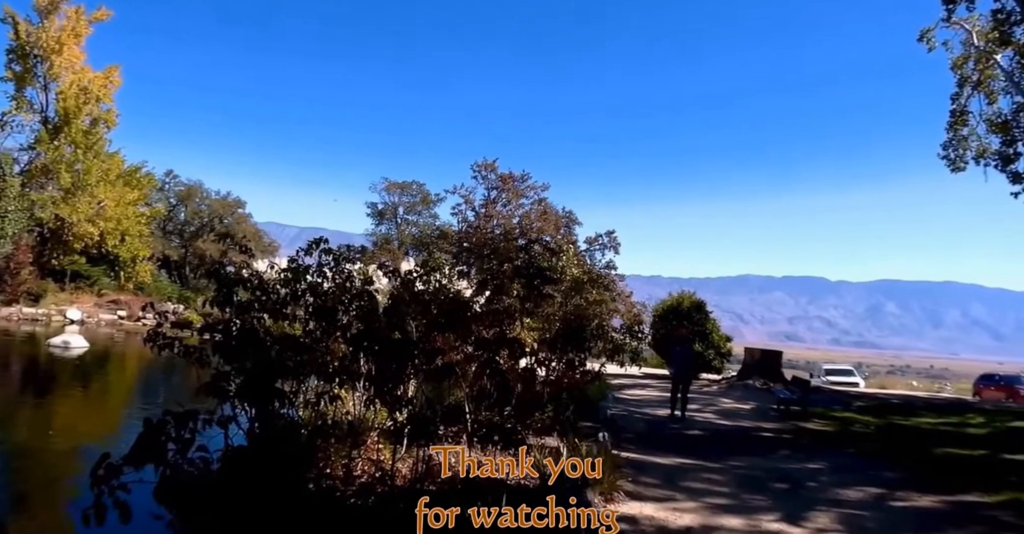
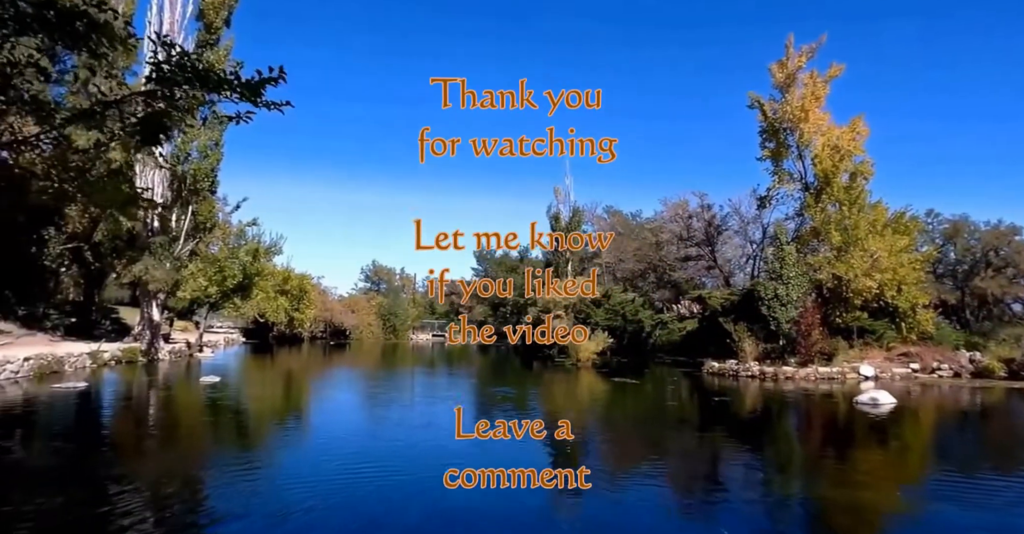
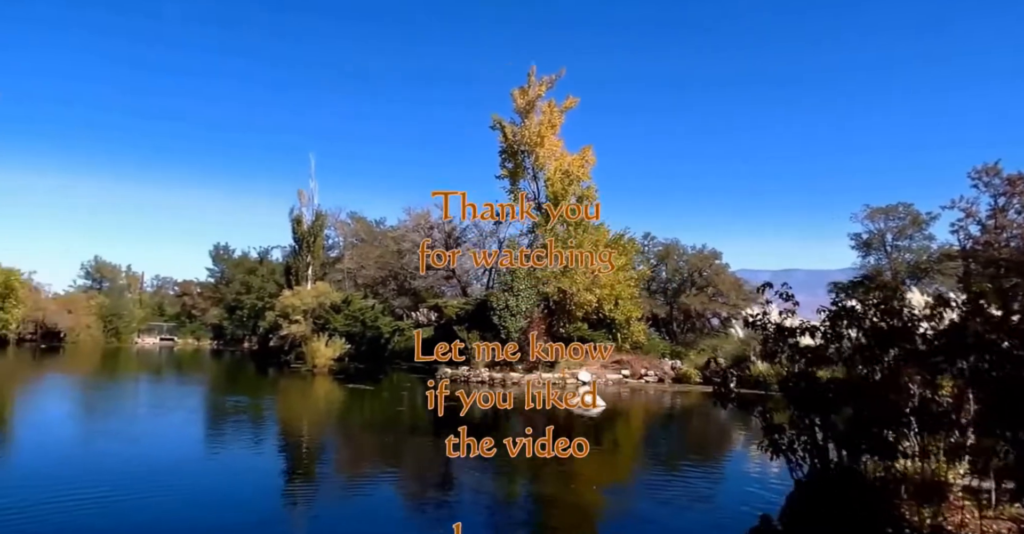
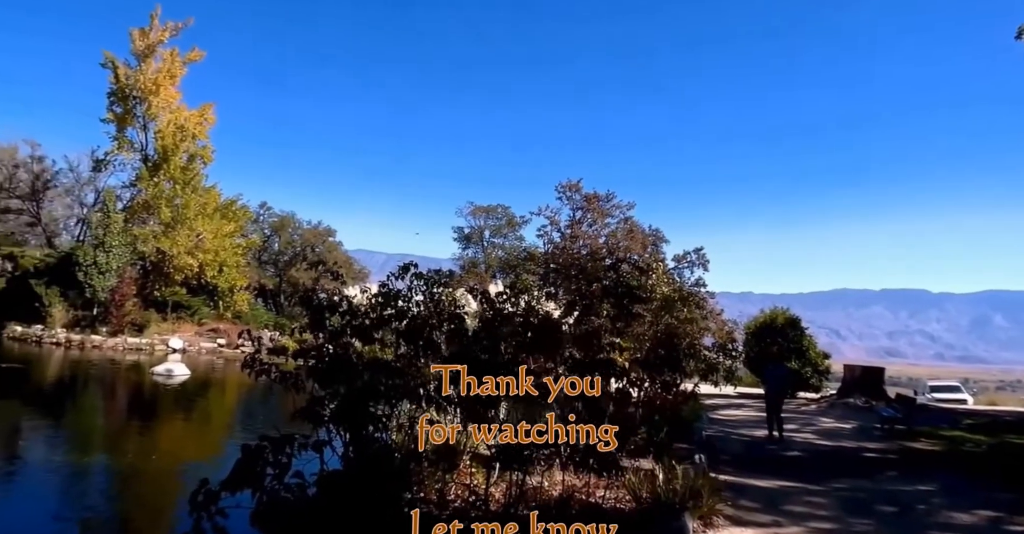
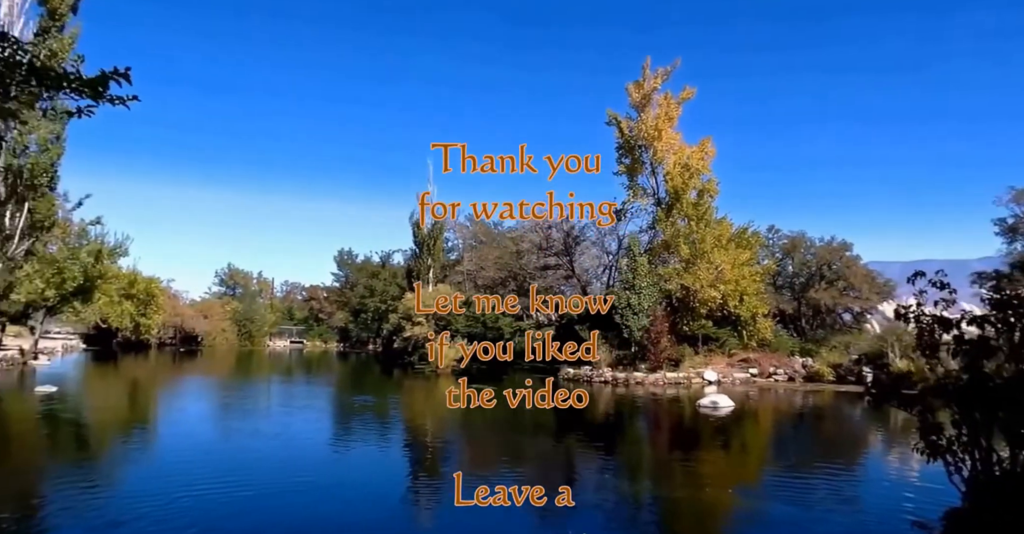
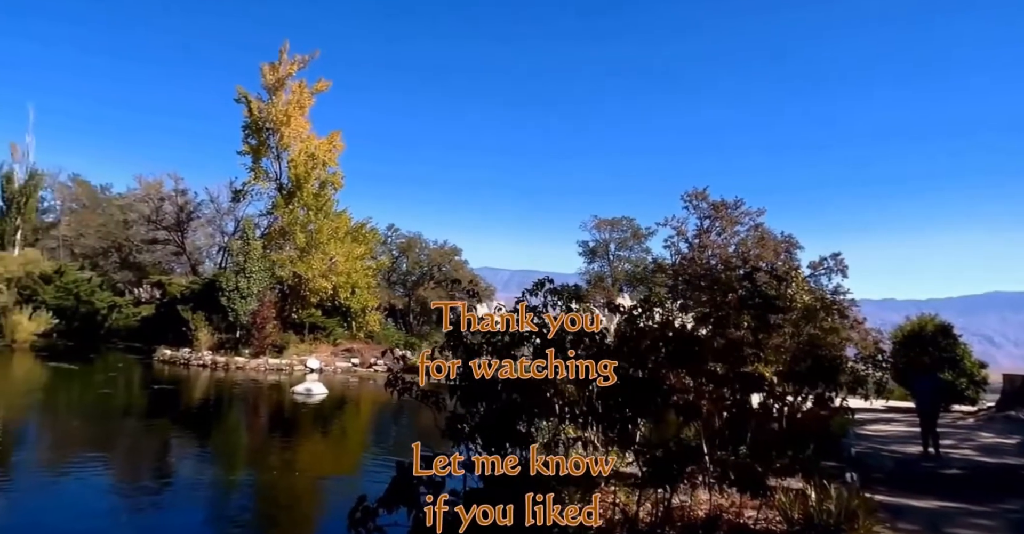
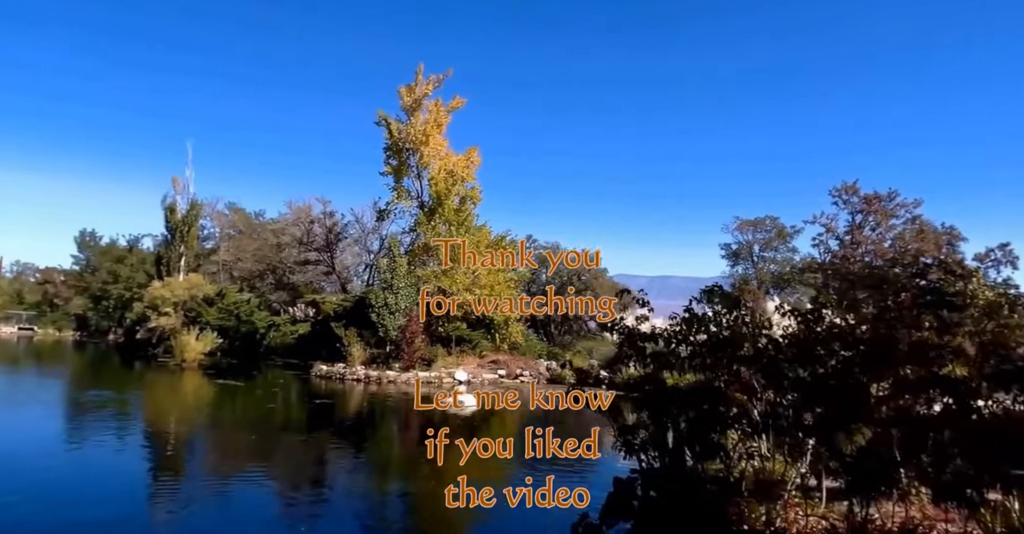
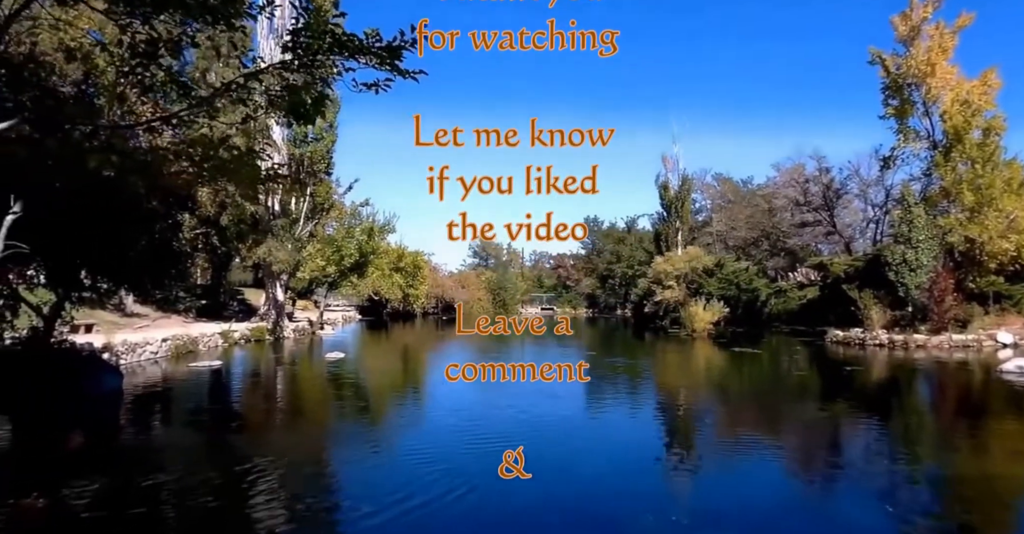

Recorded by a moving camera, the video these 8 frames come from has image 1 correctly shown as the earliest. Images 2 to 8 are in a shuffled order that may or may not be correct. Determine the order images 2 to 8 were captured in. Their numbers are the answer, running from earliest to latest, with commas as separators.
4, 6, 7, 3, 5, 2, 8
